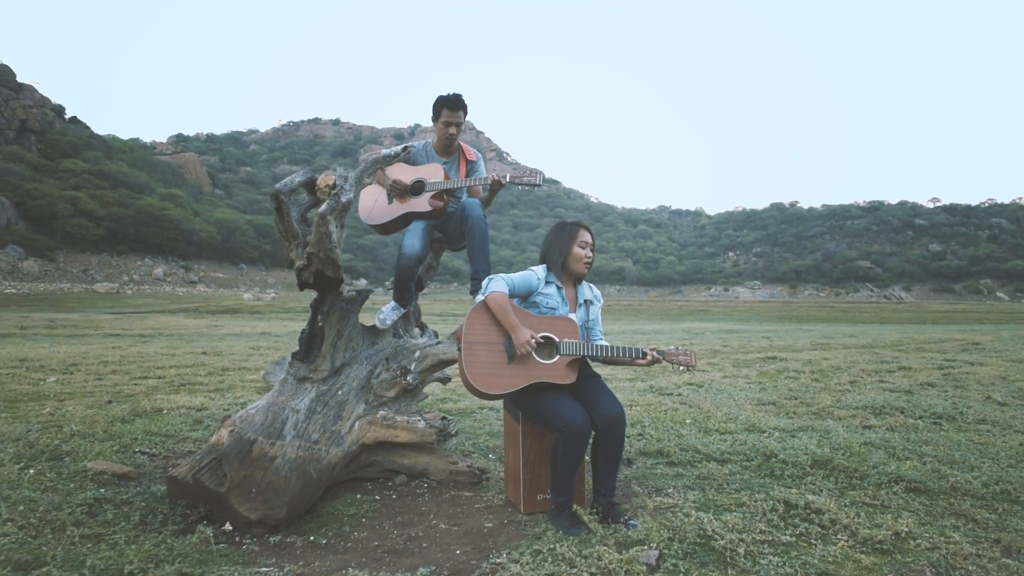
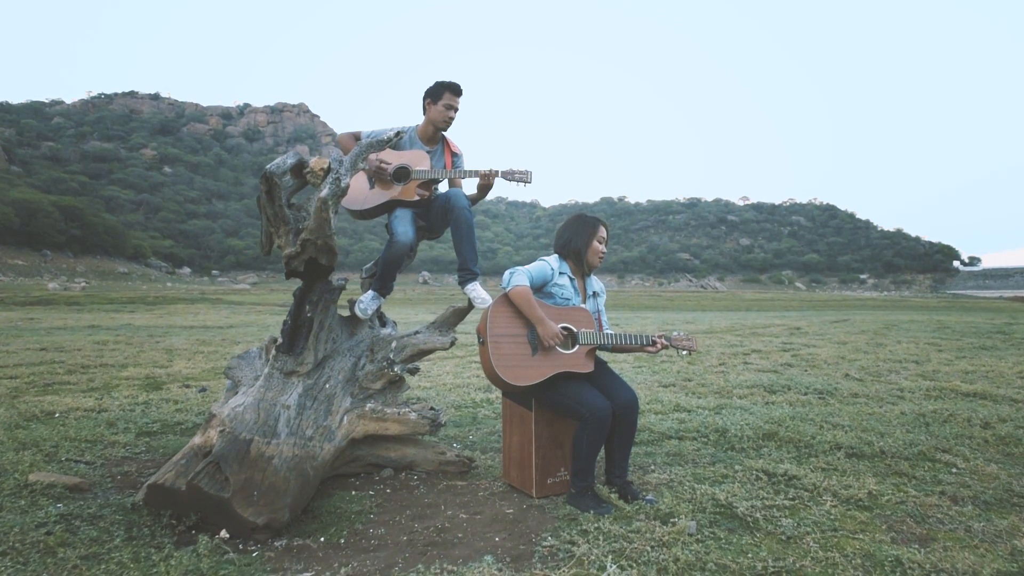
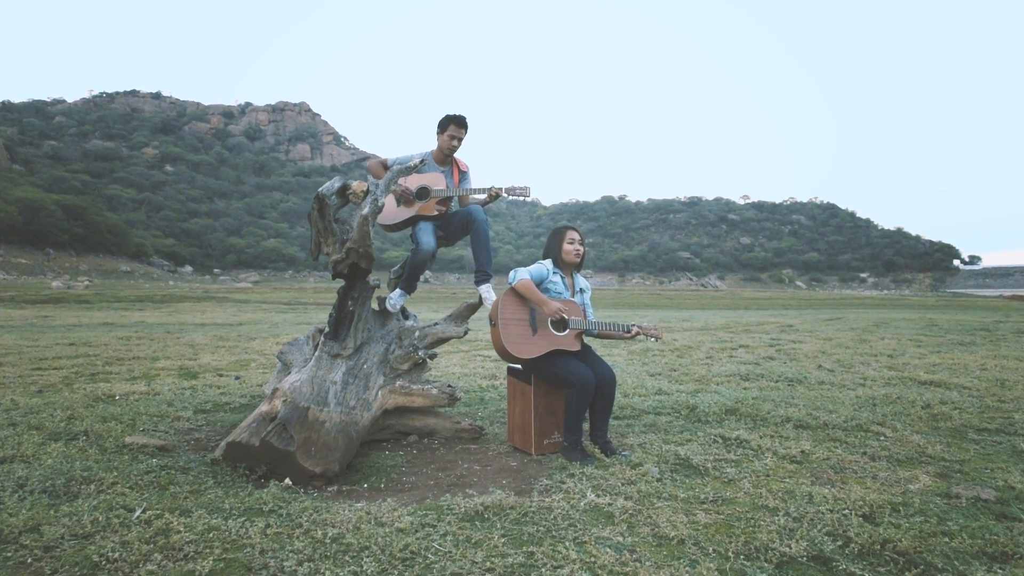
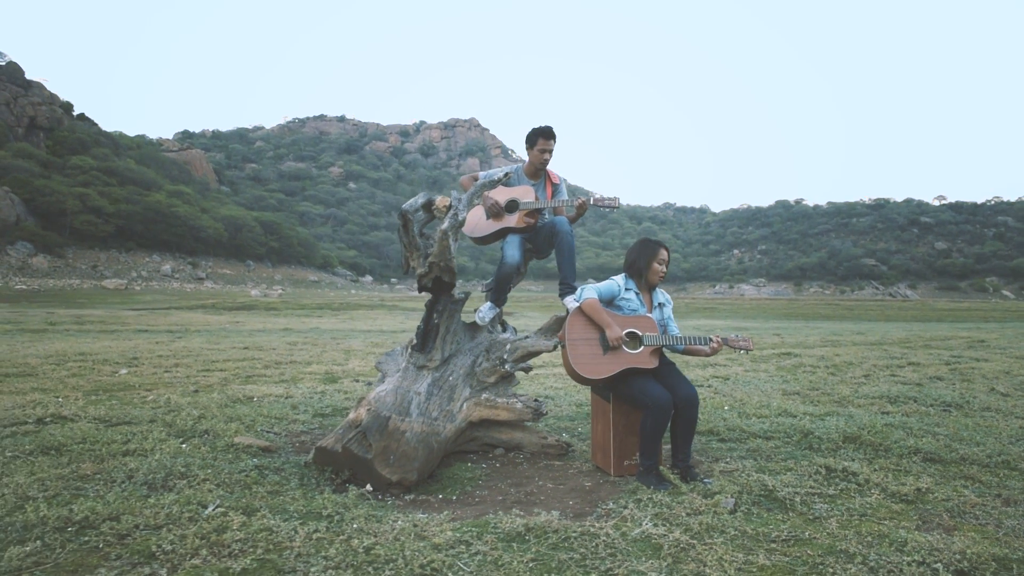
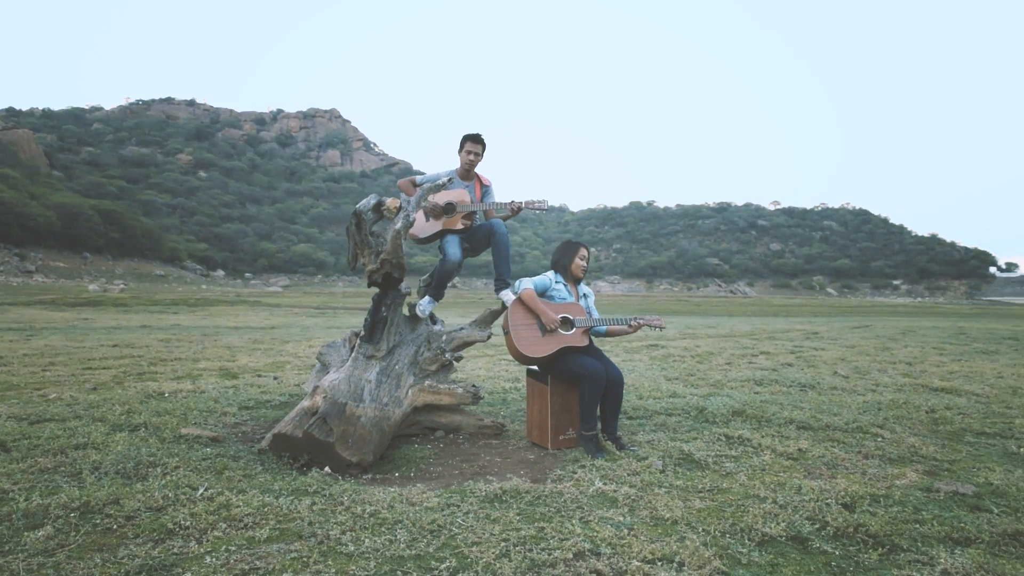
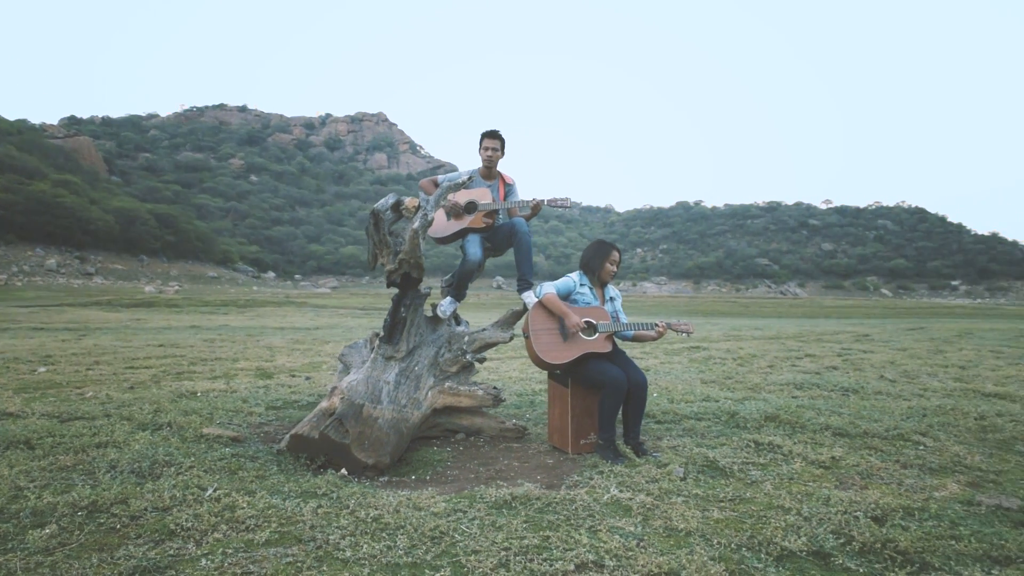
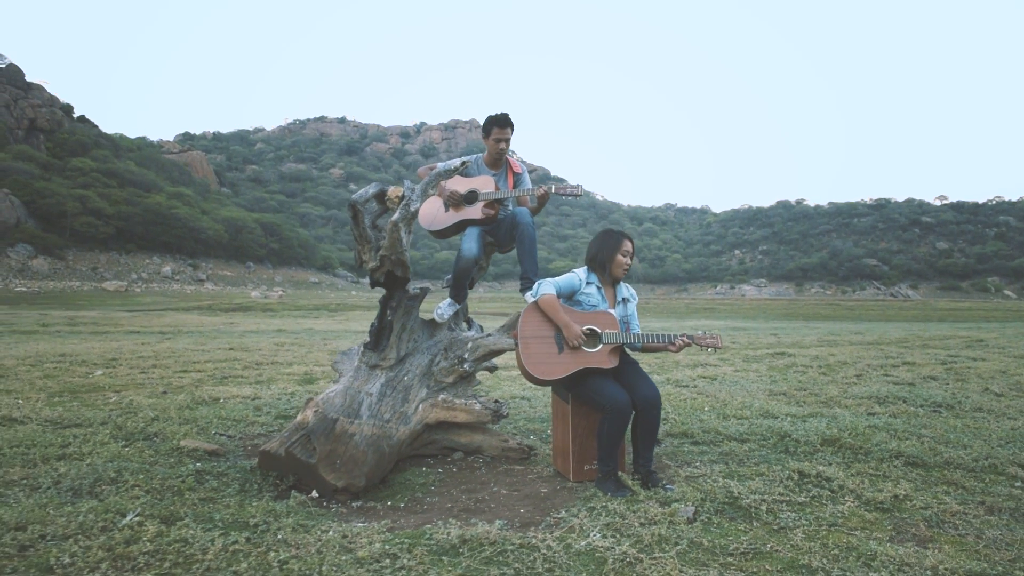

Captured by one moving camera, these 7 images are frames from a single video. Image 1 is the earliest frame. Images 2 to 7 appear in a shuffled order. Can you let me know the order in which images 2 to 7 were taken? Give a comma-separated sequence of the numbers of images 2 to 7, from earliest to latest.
7, 4, 6, 5, 3, 2
